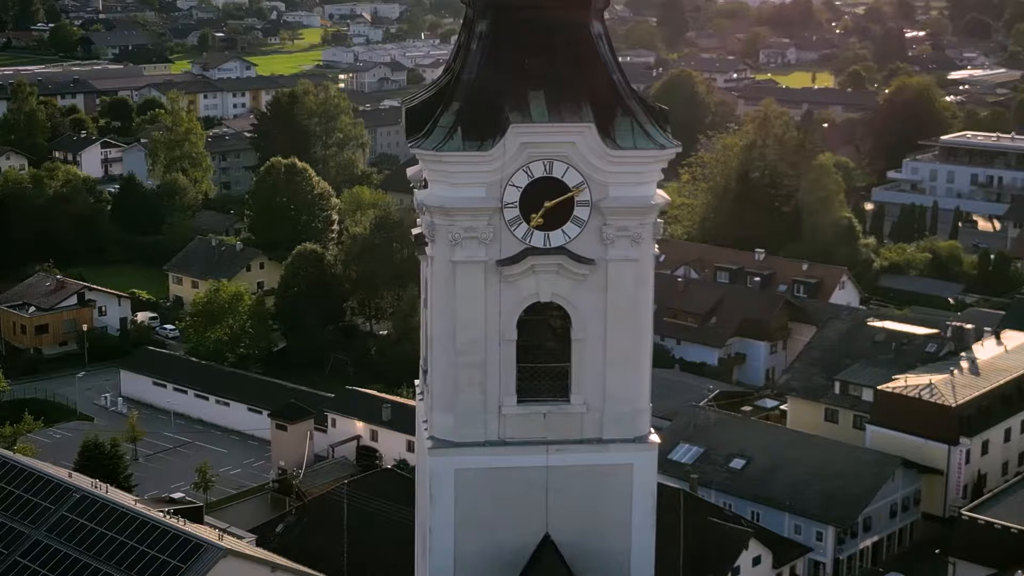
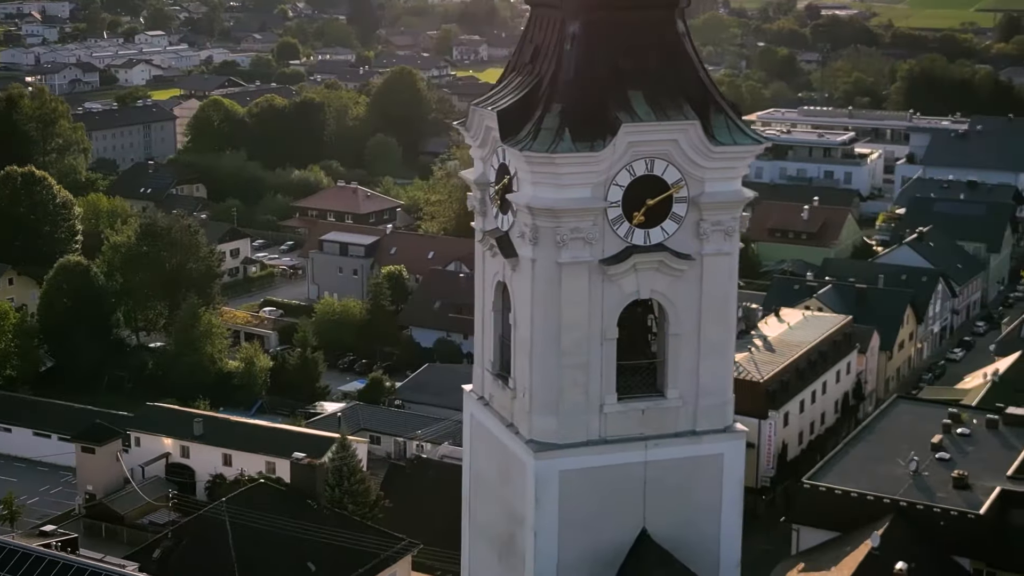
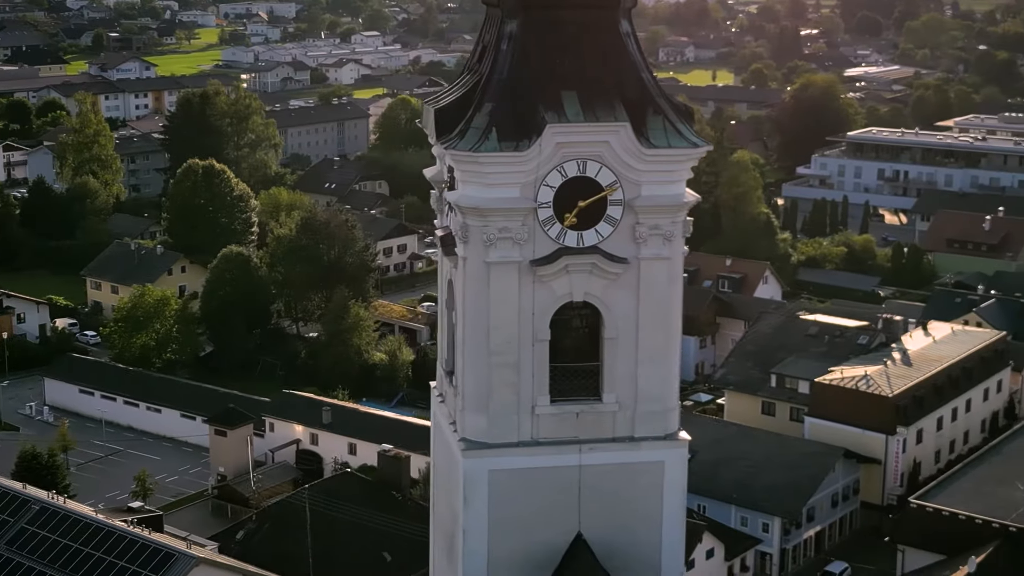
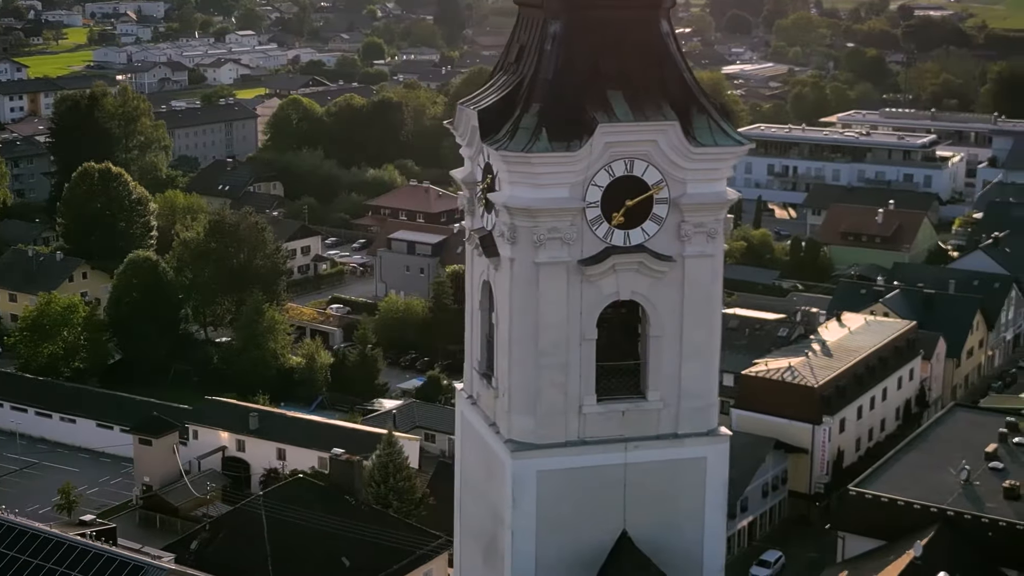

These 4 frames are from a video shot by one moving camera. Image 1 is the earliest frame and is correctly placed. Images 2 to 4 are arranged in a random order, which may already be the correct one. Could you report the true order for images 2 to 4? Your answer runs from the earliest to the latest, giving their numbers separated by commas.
3, 4, 2
